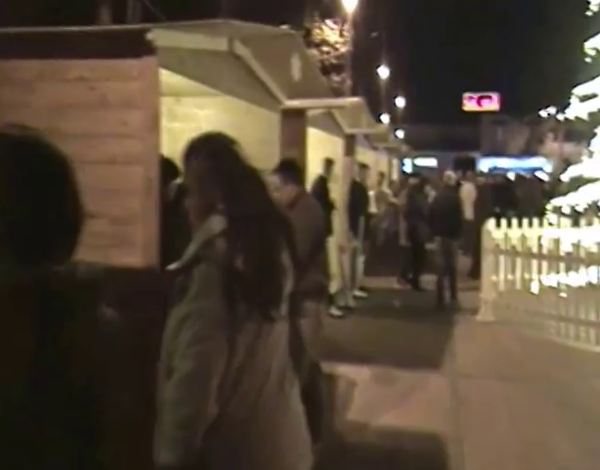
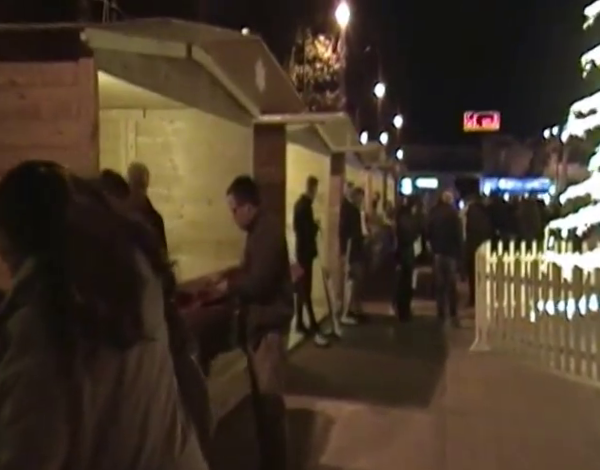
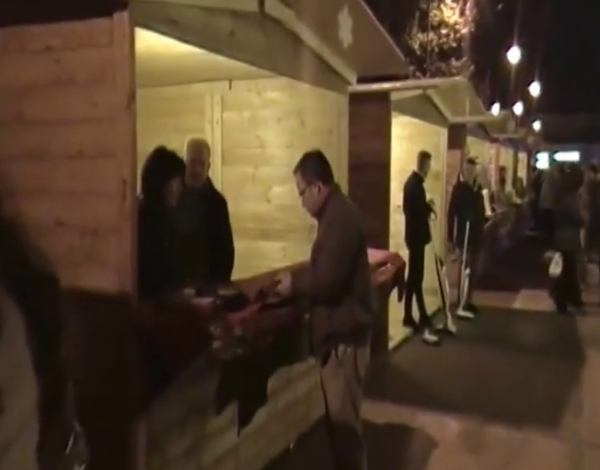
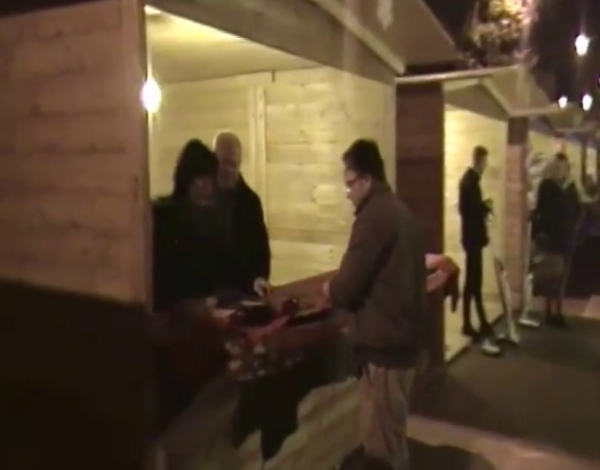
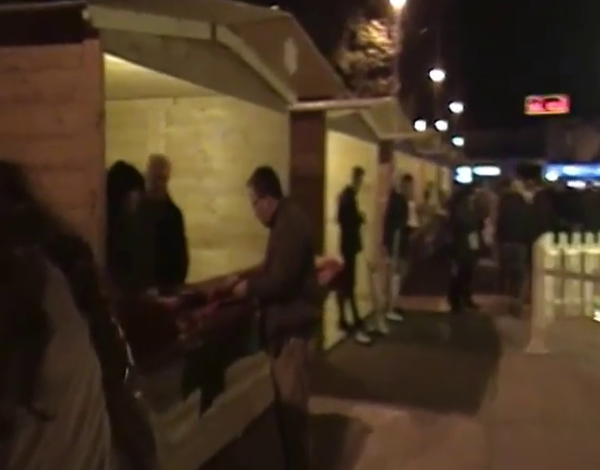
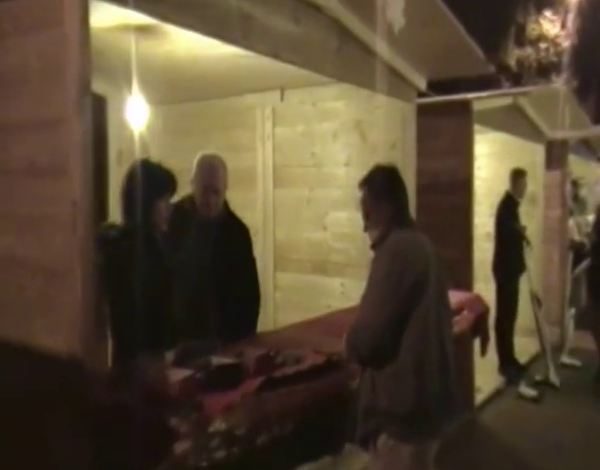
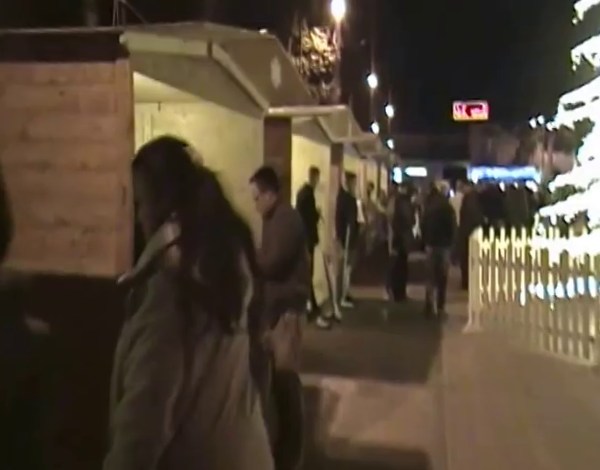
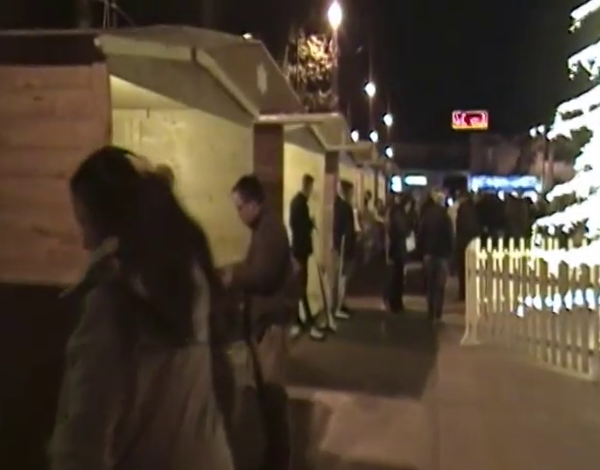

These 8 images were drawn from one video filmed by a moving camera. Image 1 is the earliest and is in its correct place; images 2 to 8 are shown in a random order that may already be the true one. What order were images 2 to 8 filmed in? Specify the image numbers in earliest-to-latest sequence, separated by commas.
7, 8, 2, 5, 3, 4, 6
